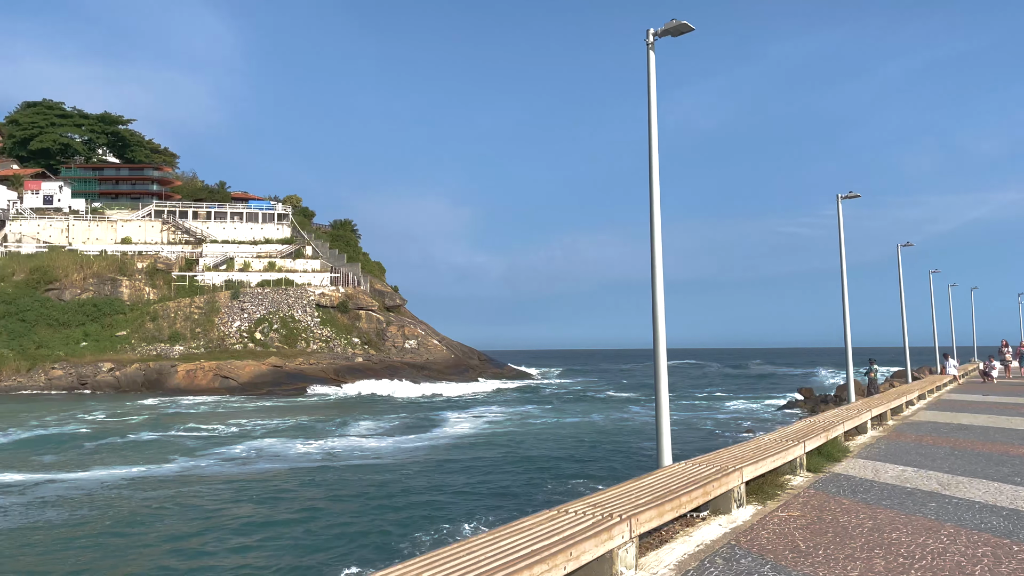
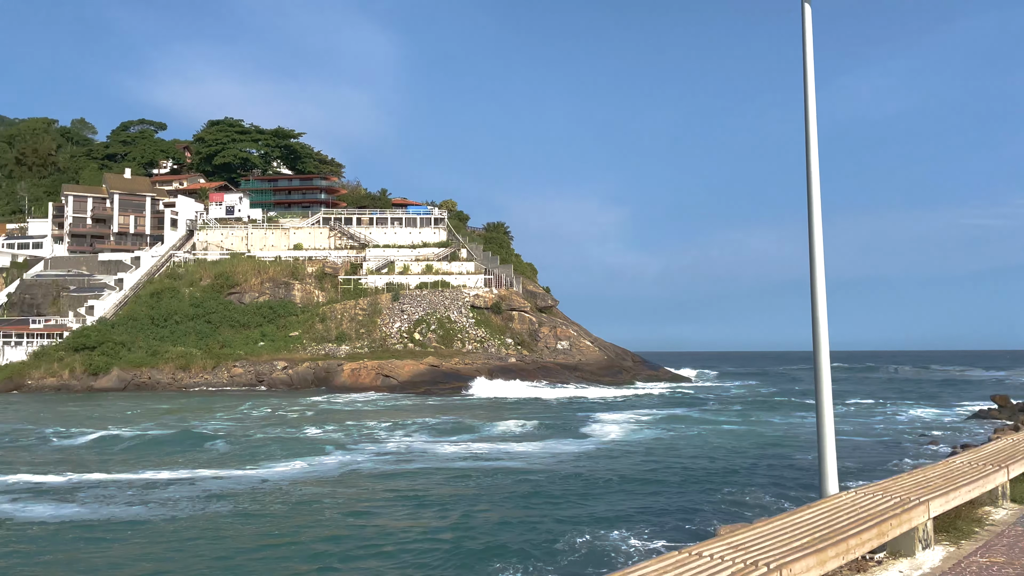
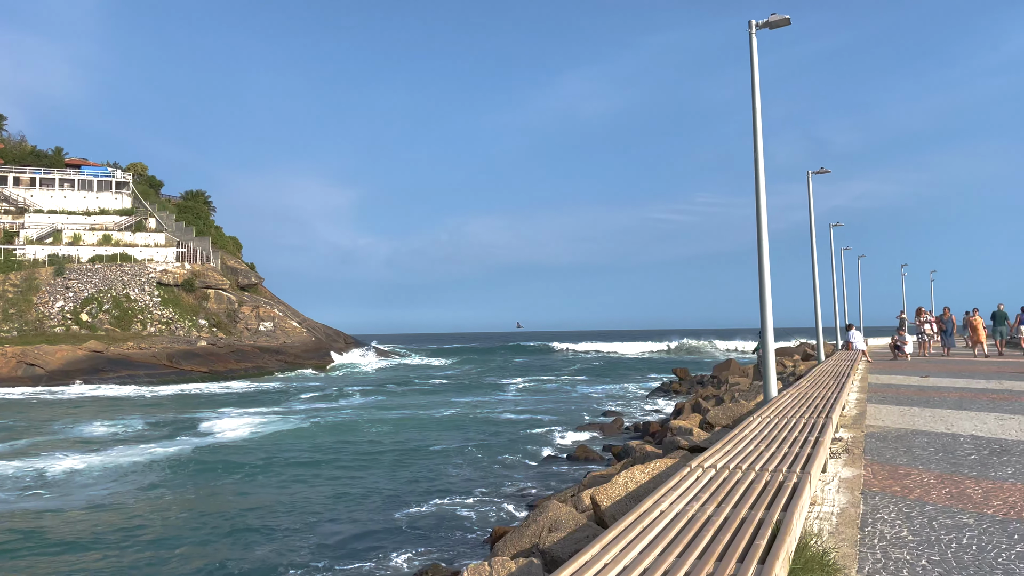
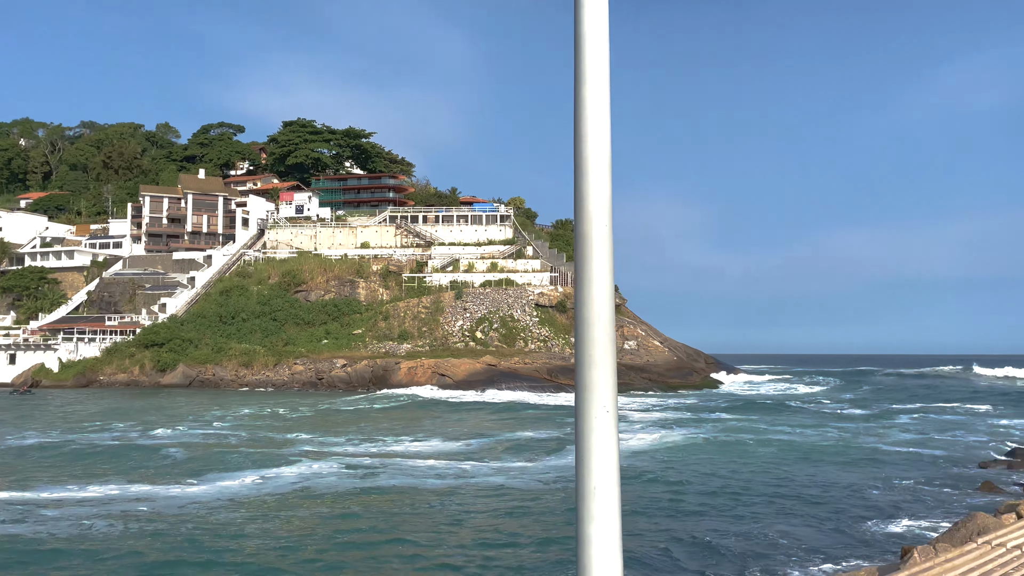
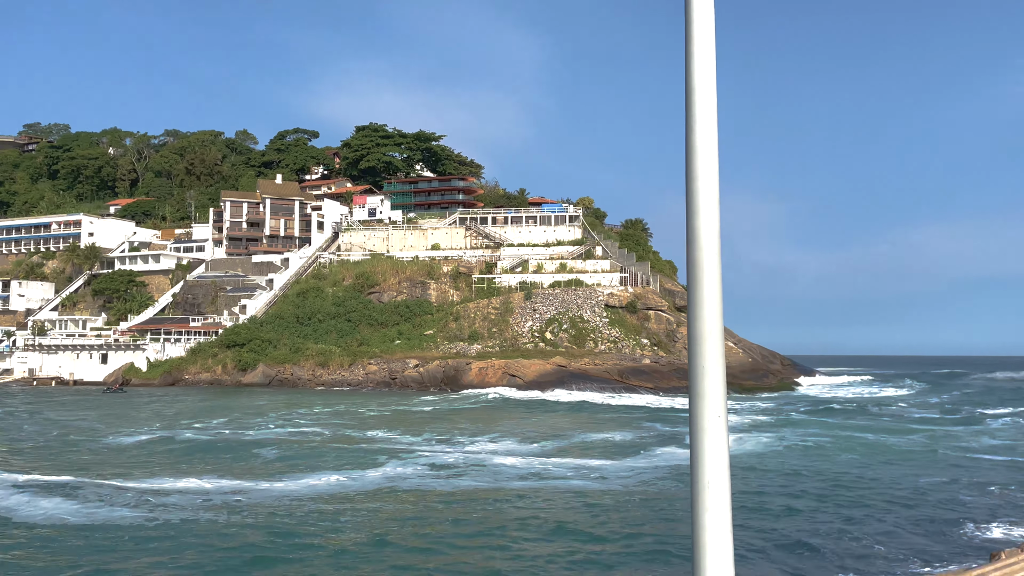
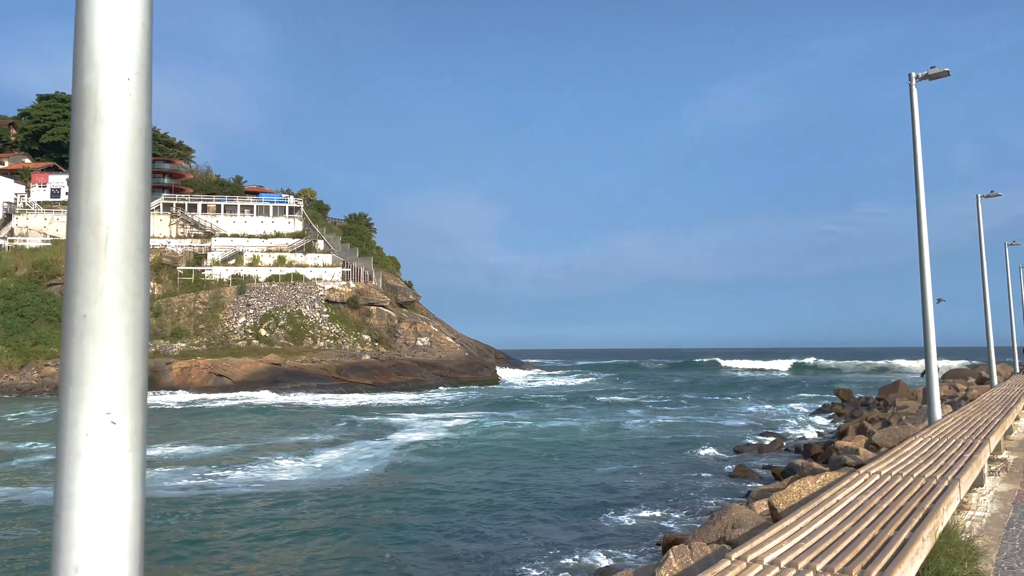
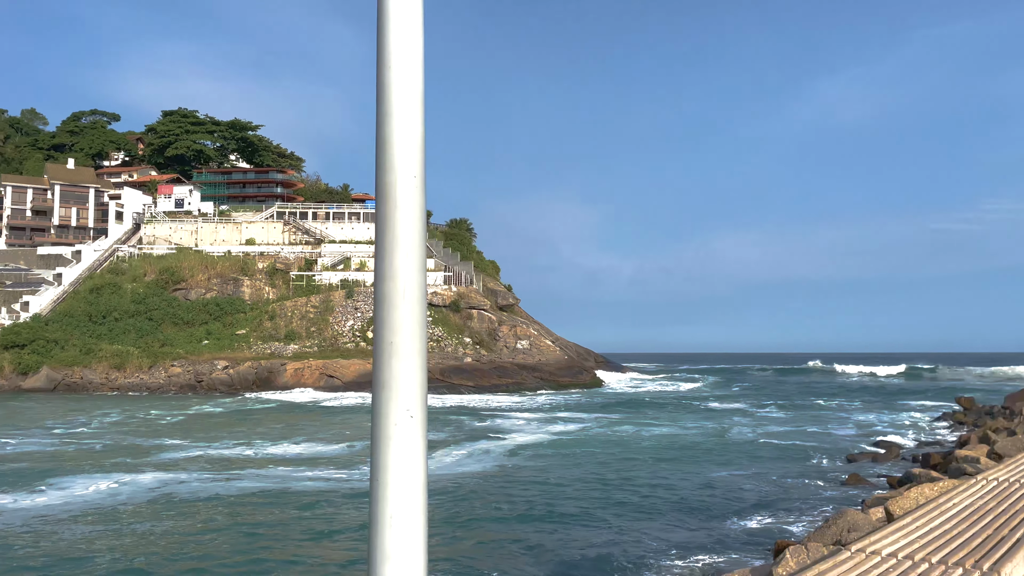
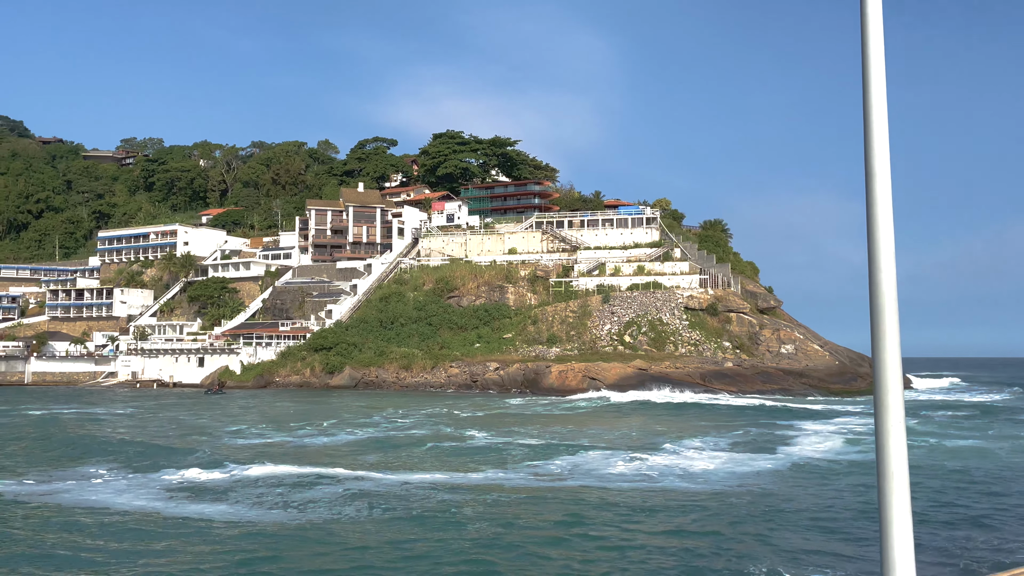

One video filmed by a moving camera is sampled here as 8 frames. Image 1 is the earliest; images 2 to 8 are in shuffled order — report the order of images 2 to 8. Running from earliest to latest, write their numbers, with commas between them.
2, 8, 5, 4, 7, 6, 3
